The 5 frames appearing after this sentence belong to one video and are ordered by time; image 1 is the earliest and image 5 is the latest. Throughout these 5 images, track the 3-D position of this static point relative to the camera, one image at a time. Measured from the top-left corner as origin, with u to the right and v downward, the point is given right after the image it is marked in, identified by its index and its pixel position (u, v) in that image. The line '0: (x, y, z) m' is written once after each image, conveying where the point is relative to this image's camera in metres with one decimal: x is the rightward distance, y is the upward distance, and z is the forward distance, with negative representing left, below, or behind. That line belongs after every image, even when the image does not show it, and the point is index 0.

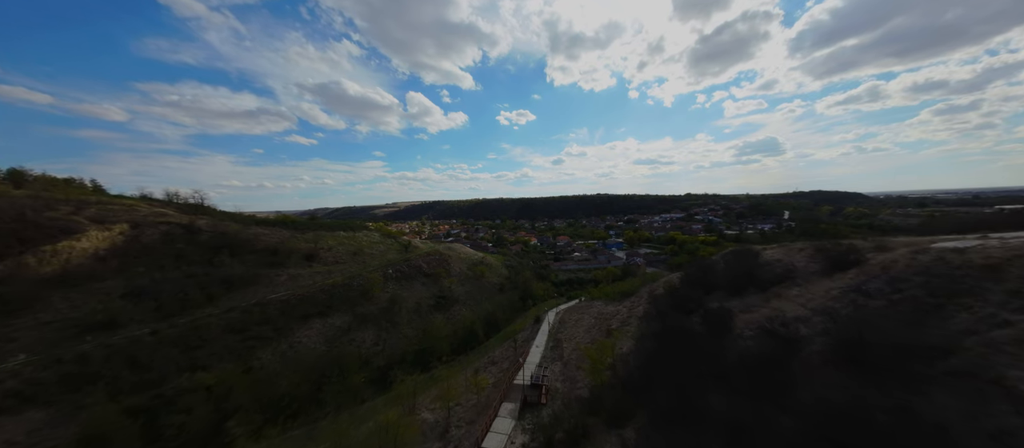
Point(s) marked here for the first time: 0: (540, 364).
0: (+1.3, -6.1, +14.1) m
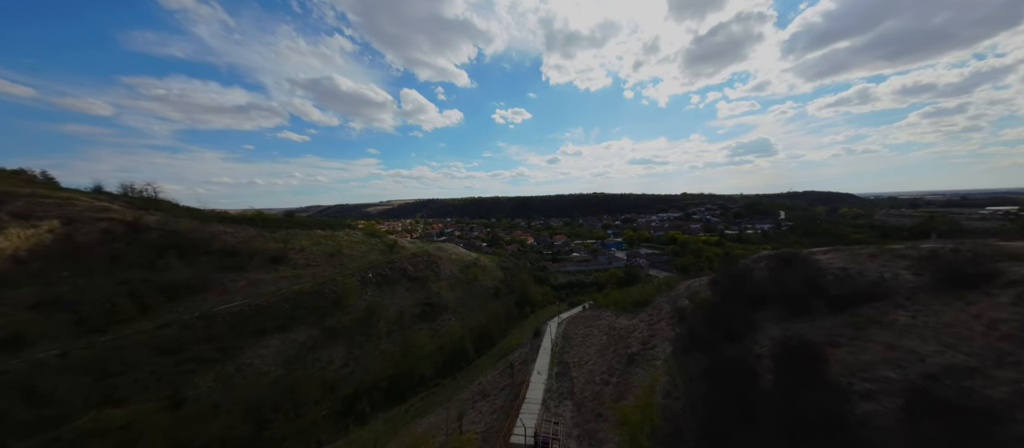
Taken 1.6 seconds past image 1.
0: (+1.1, -6.0, +10.8) m
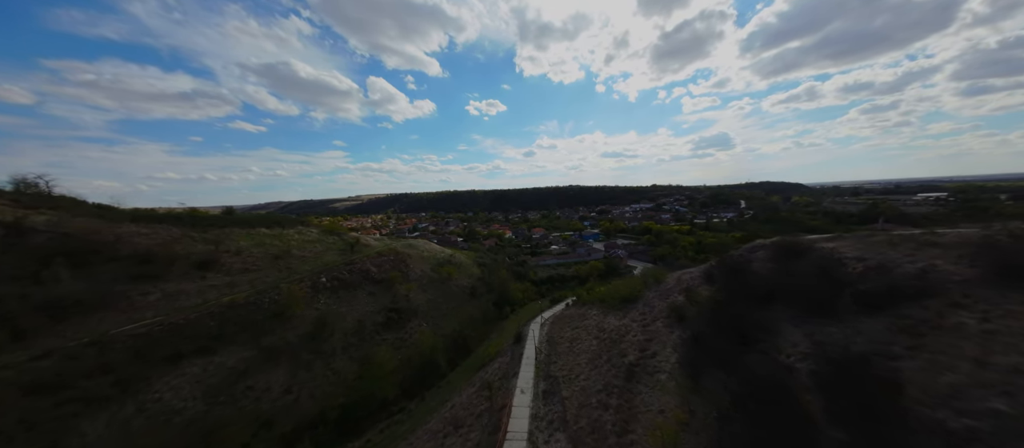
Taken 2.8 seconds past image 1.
0: (+0.6, -5.8, +8.7) m
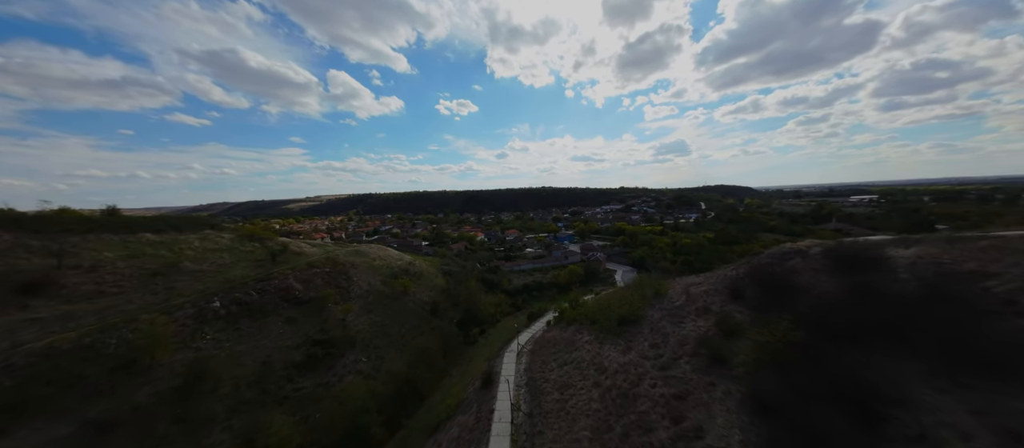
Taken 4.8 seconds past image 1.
0: (0.0, -5.8, +4.1) m
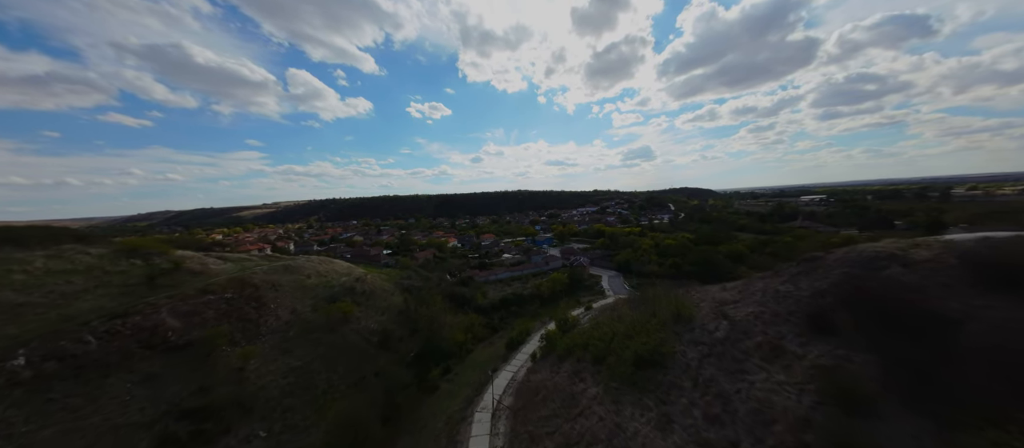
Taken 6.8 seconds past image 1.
0: (-0.1, -5.7, -0.6) m
